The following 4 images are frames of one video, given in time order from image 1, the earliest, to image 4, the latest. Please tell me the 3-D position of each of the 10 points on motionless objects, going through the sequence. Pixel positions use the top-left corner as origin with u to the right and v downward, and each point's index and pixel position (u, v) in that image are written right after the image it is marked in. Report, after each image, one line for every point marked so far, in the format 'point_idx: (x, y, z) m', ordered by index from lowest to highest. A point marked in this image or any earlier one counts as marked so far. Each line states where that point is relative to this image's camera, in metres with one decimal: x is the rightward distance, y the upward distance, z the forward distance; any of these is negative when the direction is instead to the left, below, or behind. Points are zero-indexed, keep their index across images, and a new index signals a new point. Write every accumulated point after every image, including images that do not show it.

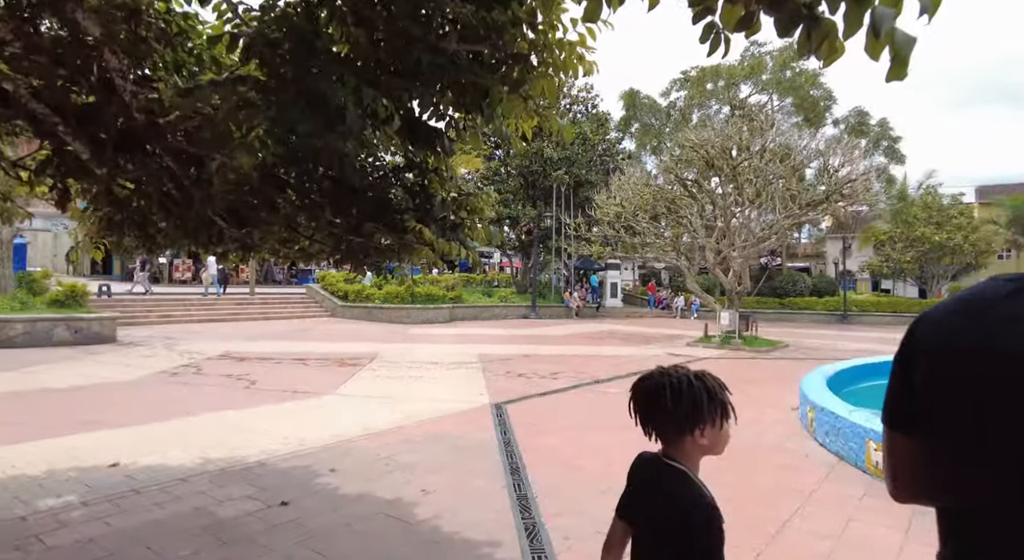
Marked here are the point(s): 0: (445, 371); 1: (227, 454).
0: (-1.3, -1.7, +10.6) m
1: (-2.6, -1.6, +5.2) m
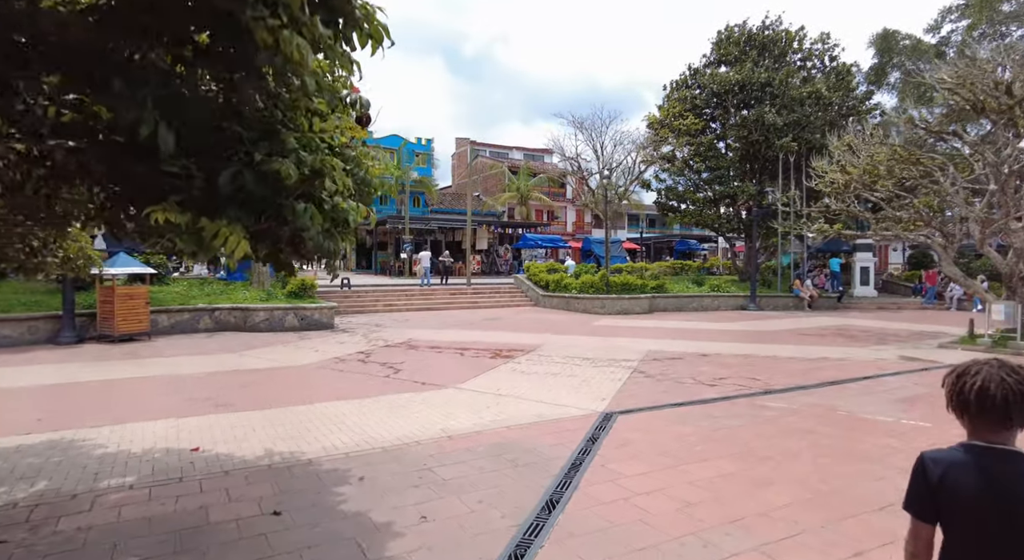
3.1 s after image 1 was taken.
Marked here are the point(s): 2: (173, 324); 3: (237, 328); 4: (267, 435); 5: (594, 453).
0: (+1.4, -1.5, +9.8) m
1: (-2.0, -1.5, +5.3) m
2: (-8.4, -1.1, +14.1) m
3: (-7.2, -1.3, +14.9) m
4: (-2.4, -1.5, +5.7) m
5: (+0.8, -1.6, +5.2) m
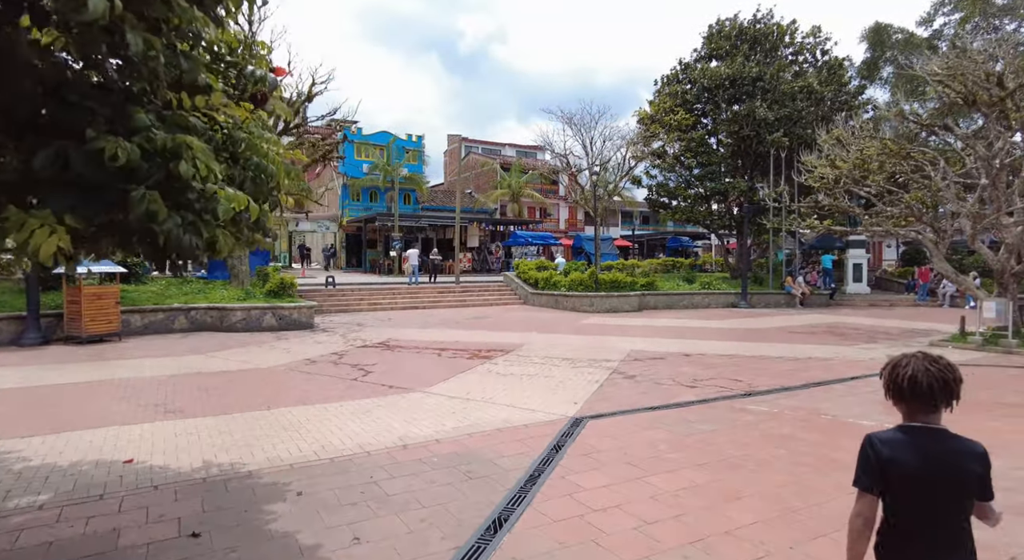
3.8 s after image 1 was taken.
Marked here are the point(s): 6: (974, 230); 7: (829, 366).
0: (+1.0, -1.5, +9.4) m
1: (-2.4, -1.5, +4.9) m
2: (-8.8, -1.1, +13.7) m
3: (-7.6, -1.2, +14.5) m
4: (-2.8, -1.5, +5.3) m
5: (+0.4, -1.6, +4.9) m
6: (+10.1, +1.1, +12.5) m
7: (+5.5, -1.5, +9.9) m
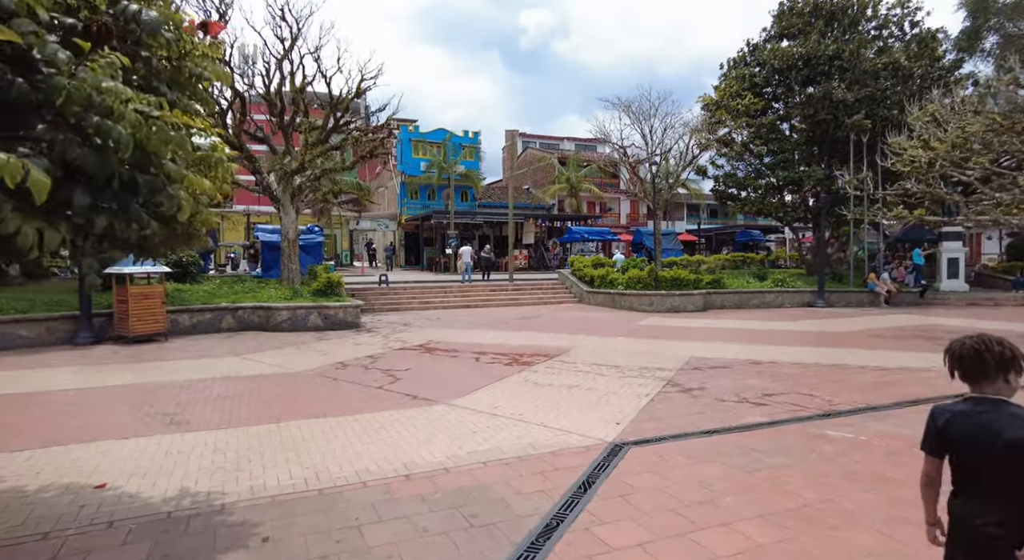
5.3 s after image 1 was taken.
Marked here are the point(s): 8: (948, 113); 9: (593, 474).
0: (+1.6, -1.5, +8.4) m
1: (-2.3, -1.6, +4.3) m
2: (-7.7, -1.1, +13.8) m
3: (-6.4, -1.2, +14.5) m
4: (-2.6, -1.5, +4.8) m
5: (+0.5, -1.6, +4.0) m
6: (+11.0, +1.1, +10.5) m
7: (+6.2, -1.5, +8.4) m
8: (+11.0, +4.2, +14.3) m
9: (+0.7, -1.6, +4.6) m
